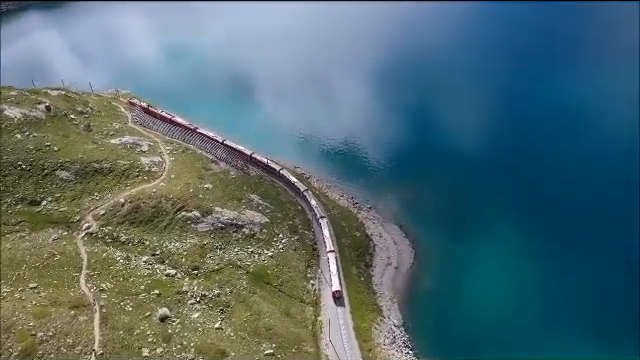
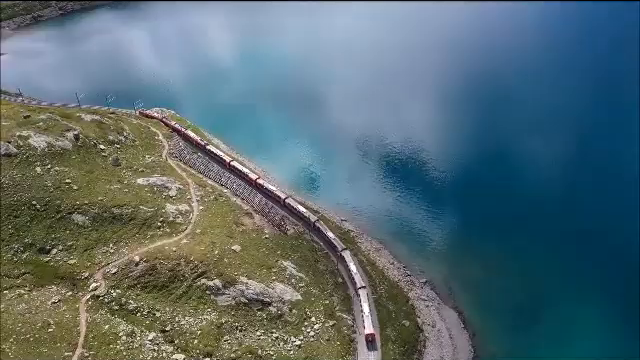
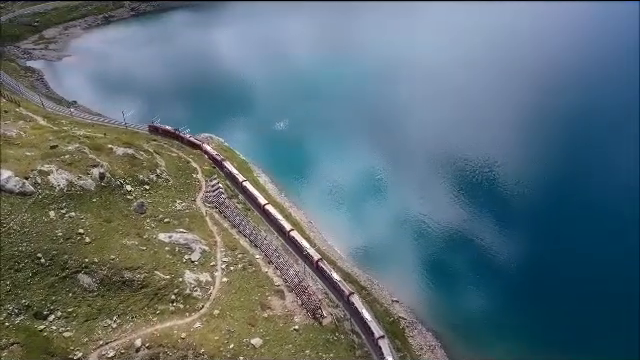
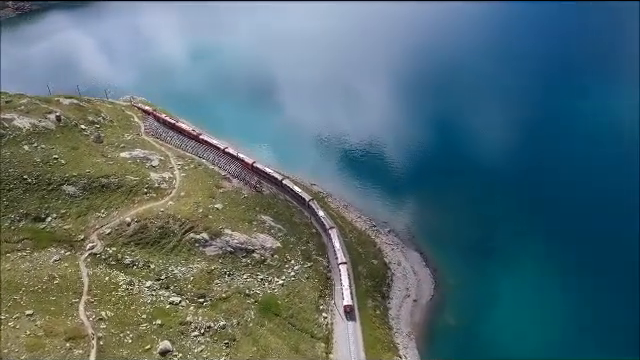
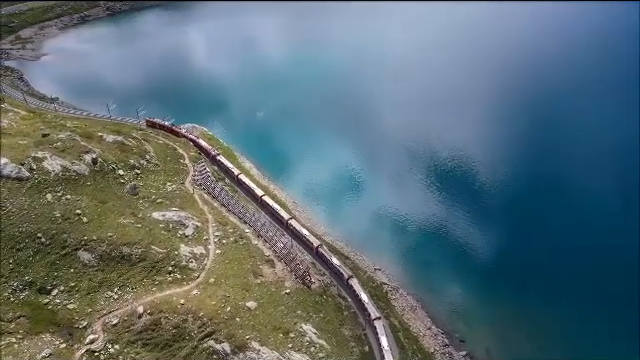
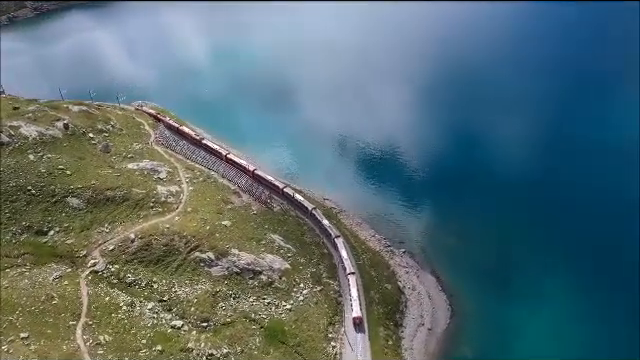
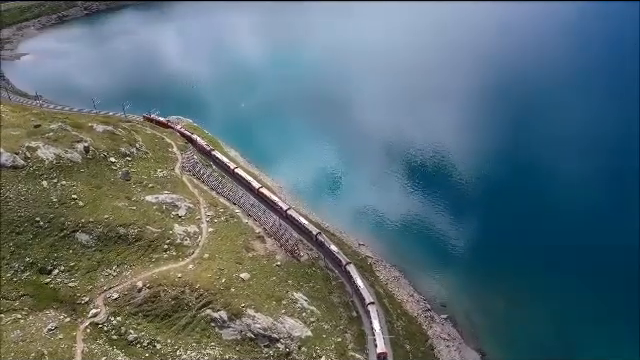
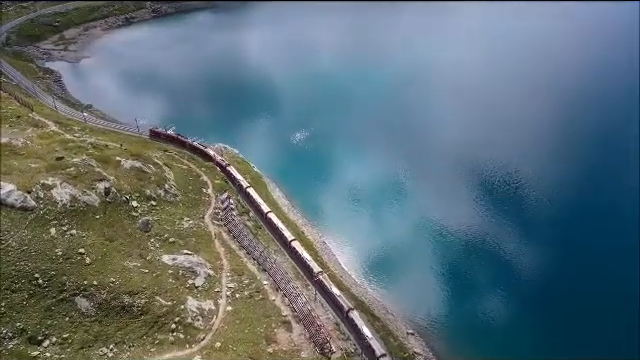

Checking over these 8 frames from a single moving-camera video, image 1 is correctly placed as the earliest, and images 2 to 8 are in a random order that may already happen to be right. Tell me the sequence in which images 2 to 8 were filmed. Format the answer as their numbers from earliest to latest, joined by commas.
4, 6, 2, 7, 5, 3, 8
